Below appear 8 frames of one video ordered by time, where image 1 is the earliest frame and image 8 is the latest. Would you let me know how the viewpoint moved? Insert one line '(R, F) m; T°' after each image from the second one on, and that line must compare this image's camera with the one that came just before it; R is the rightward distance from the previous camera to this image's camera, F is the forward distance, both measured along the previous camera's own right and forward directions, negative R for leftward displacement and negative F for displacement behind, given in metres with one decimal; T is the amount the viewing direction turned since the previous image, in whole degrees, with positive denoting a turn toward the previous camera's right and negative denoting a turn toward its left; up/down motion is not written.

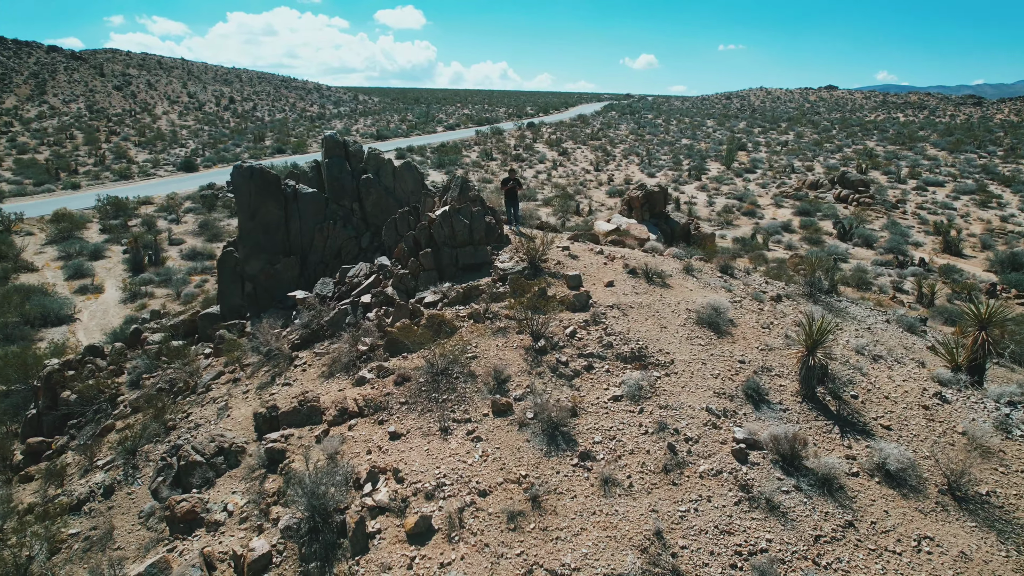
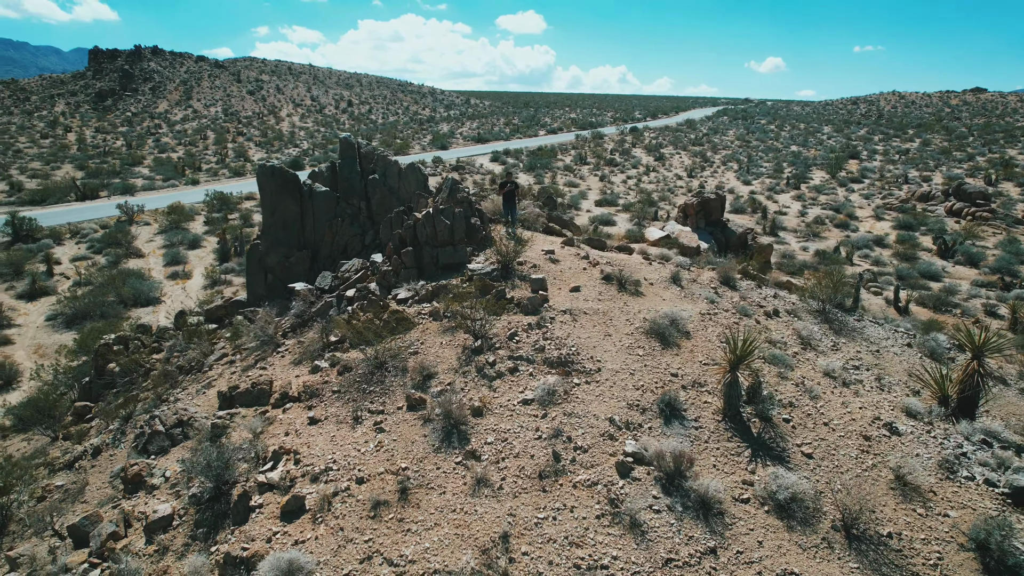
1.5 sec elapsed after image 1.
(+2.0, +0.1) m; -9°
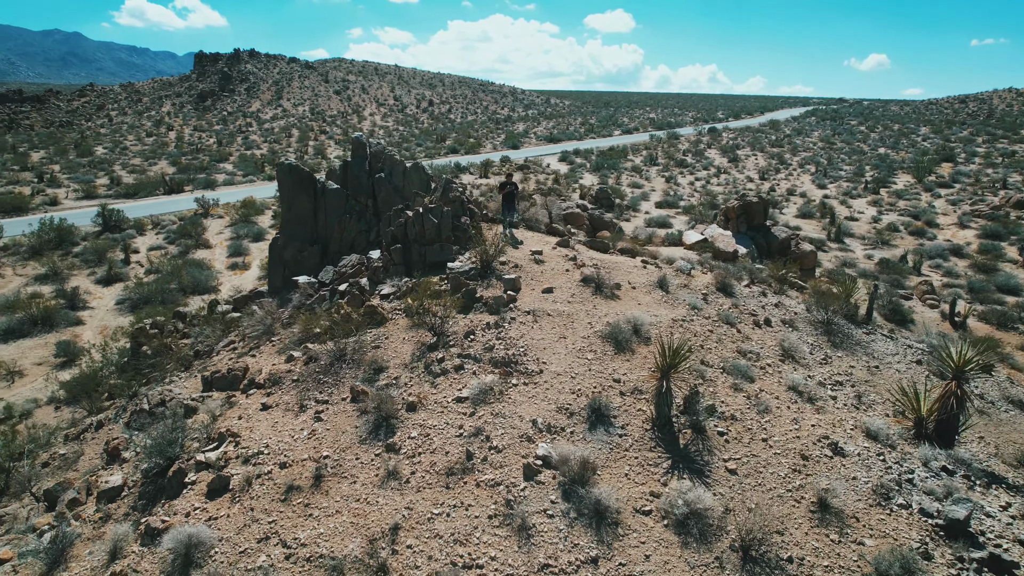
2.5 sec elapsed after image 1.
(+1.5, 0.0) m; -7°
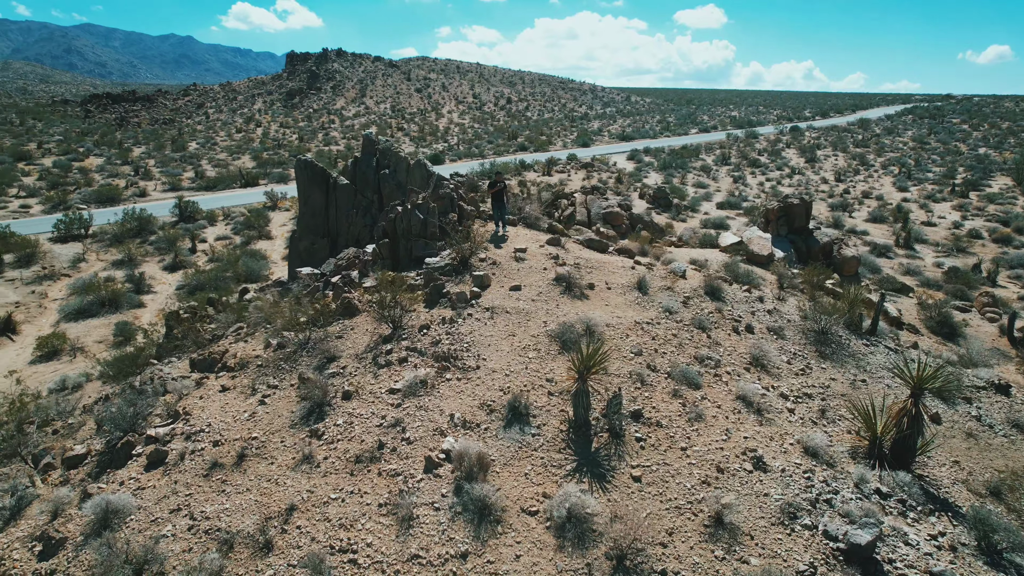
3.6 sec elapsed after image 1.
(+1.5, 0.0) m; -7°
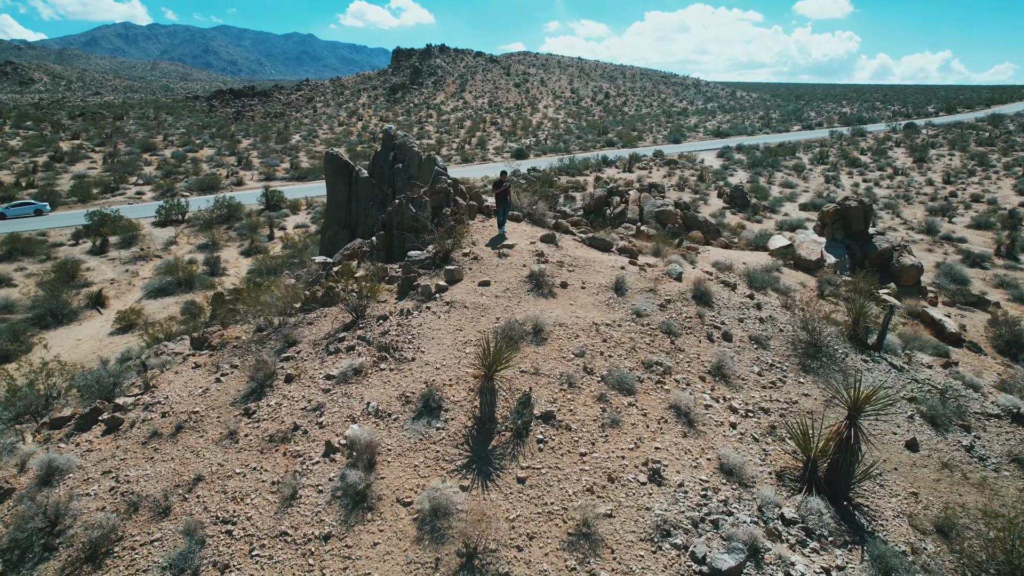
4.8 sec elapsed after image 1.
(+1.8, +0.1) m; -8°
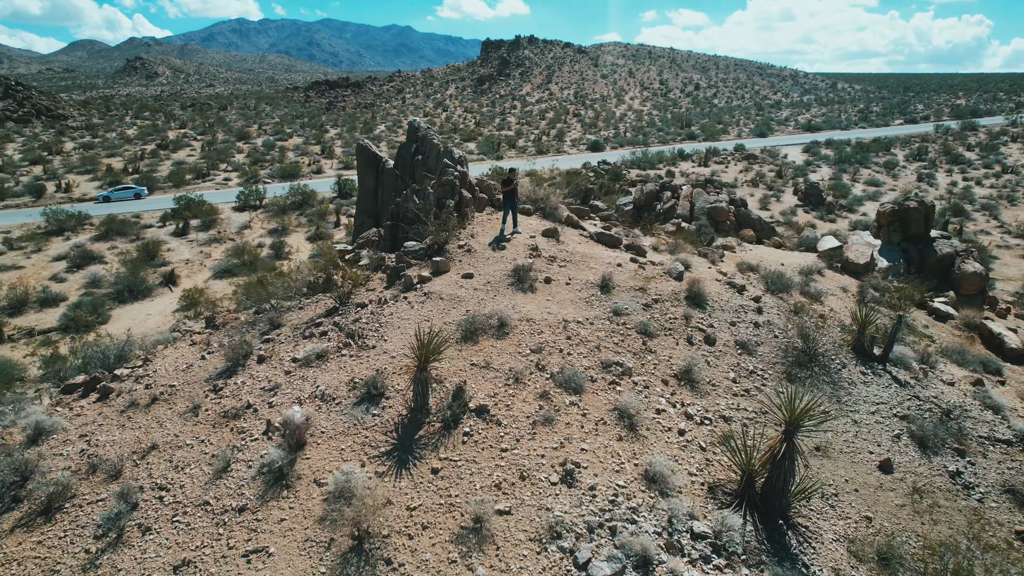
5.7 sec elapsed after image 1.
(+1.4, +0.1) m; -7°
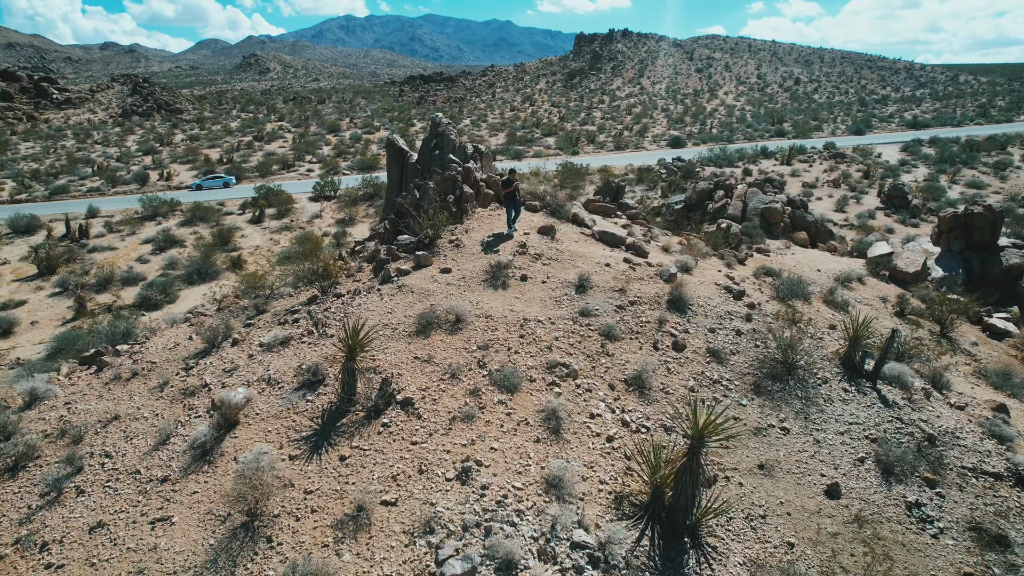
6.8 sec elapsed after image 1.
(+1.6, +0.1) m; -8°
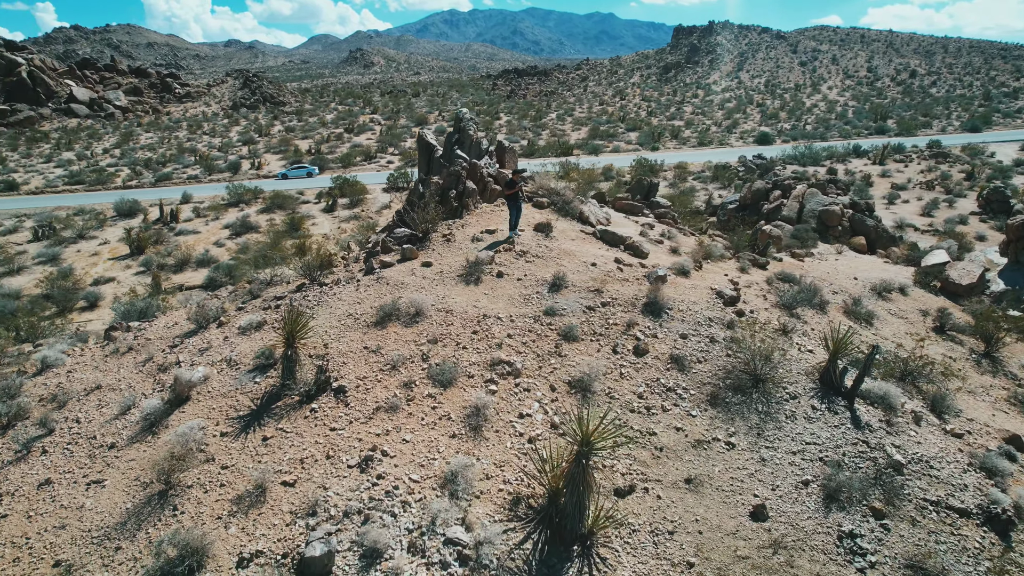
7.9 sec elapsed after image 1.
(+1.6, +0.1) m; -8°
